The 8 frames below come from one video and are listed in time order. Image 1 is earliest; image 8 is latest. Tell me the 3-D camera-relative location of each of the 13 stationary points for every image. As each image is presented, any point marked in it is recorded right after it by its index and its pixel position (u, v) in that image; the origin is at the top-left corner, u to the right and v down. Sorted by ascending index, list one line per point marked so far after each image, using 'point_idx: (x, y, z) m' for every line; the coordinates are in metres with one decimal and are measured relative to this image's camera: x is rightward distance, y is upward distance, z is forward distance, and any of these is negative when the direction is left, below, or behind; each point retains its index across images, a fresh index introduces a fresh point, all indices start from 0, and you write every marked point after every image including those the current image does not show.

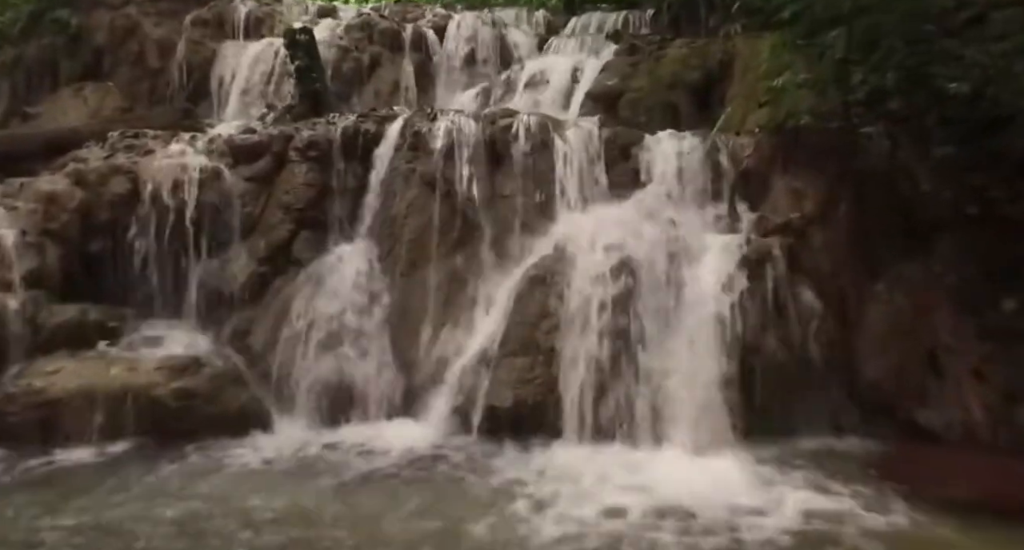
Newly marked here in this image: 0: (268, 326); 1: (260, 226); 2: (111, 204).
0: (-2.2, -0.5, +7.4) m
1: (-2.5, +0.5, +8.0) m
2: (-3.8, +0.7, +7.6) m
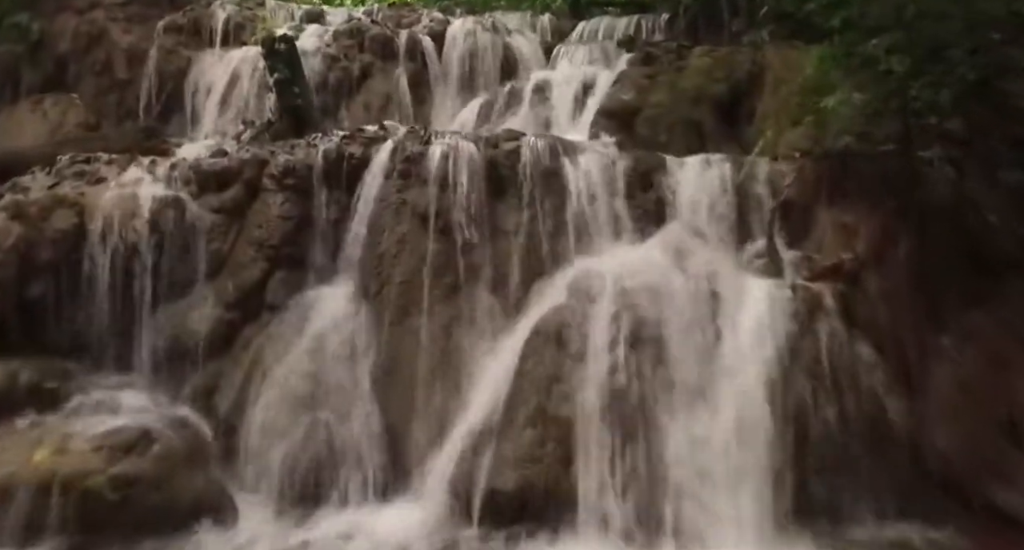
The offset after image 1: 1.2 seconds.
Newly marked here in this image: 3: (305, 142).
0: (-2.2, -0.9, +6.4) m
1: (-2.4, +0.1, +6.9) m
2: (-3.8, +0.3, +6.6) m
3: (-2.0, +1.3, +7.6) m
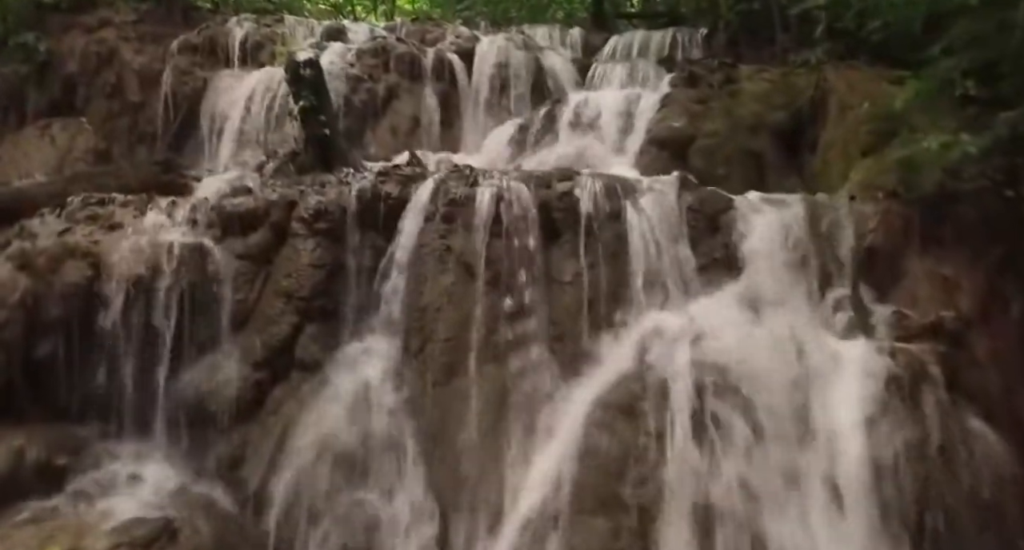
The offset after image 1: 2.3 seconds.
0: (-1.8, -1.3, +5.7) m
1: (-2.0, -0.3, +6.3) m
2: (-3.4, -0.2, +5.9) m
3: (-1.6, +0.8, +7.0) m
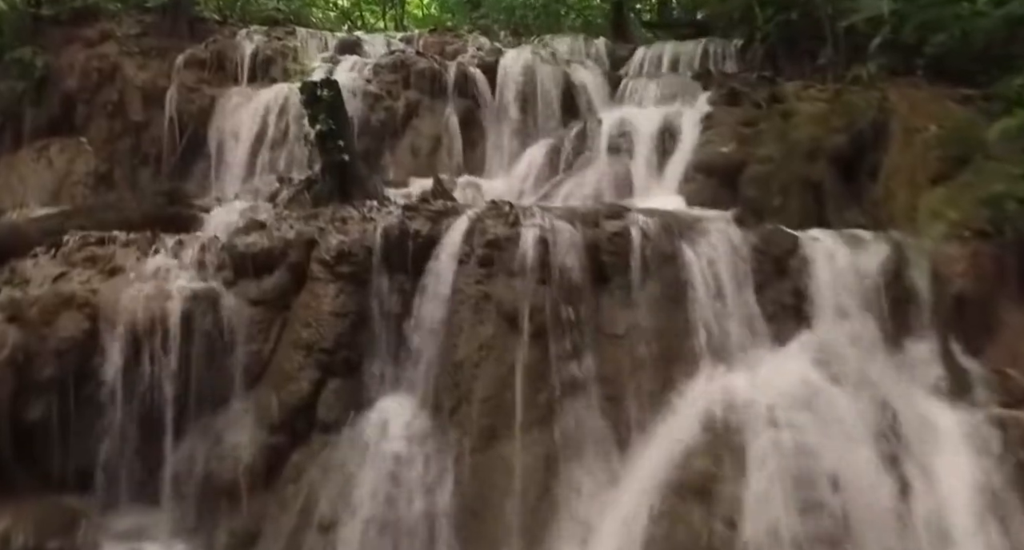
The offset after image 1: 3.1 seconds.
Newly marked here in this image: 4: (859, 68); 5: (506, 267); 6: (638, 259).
0: (-1.4, -1.6, +5.1) m
1: (-1.7, -0.7, +5.7) m
2: (-3.0, -0.5, +5.3) m
3: (-1.2, +0.5, +6.4) m
4: (+3.9, +2.3, +8.9) m
5: (0.0, +0.1, +5.6) m
6: (+0.9, +0.1, +5.7) m
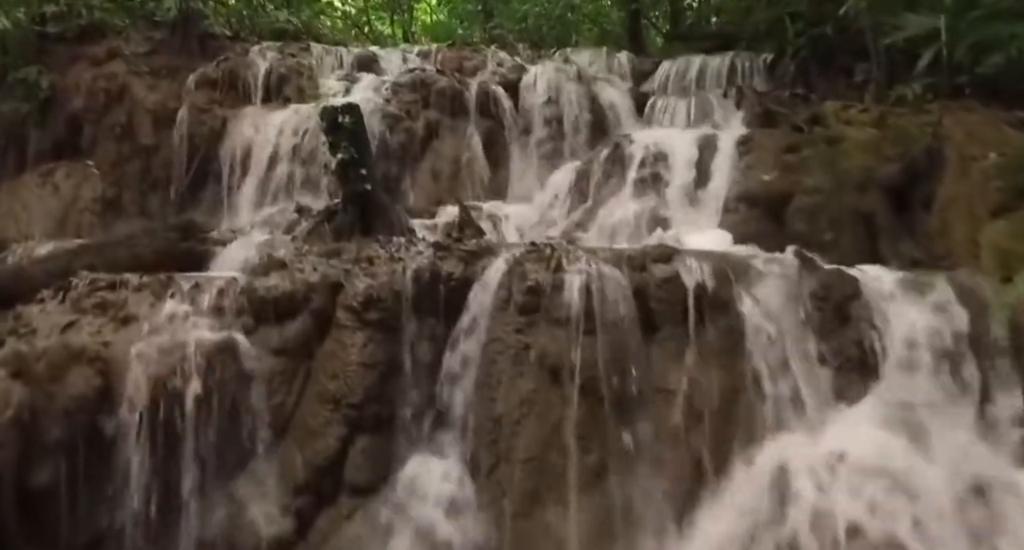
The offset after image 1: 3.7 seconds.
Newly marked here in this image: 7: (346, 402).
0: (-1.2, -2.0, +4.7) m
1: (-1.4, -1.0, +5.3) m
2: (-2.8, -0.8, +4.9) m
3: (-1.0, +0.2, +6.0) m
4: (+4.2, +2.0, +8.5) m
5: (+0.2, -0.3, +5.2) m
6: (+1.2, -0.2, +5.3) m
7: (-1.1, -0.8, +5.2) m
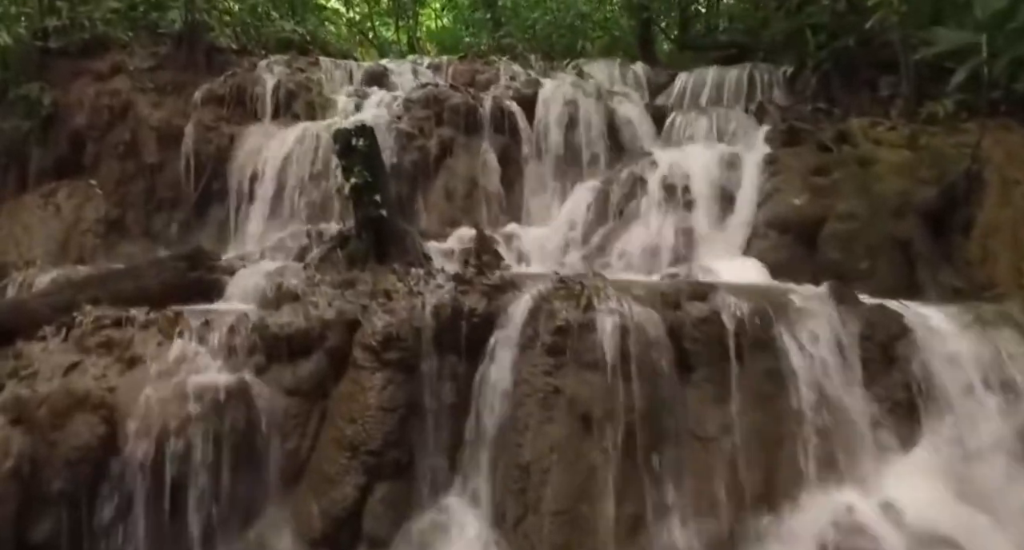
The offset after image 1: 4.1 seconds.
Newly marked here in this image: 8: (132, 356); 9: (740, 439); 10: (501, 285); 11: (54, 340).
0: (-1.0, -2.2, +4.4) m
1: (-1.2, -1.2, +5.0) m
2: (-2.6, -1.1, +4.6) m
3: (-0.8, -0.1, +5.7) m
4: (+4.3, +1.7, +8.2) m
5: (+0.4, -0.5, +4.9) m
6: (+1.3, -0.4, +5.0) m
7: (-0.9, -1.1, +4.9) m
8: (-2.4, -0.5, +5.1) m
9: (+1.4, -1.0, +4.8) m
10: (-0.1, -0.1, +5.5) m
11: (-3.0, -0.4, +5.3) m
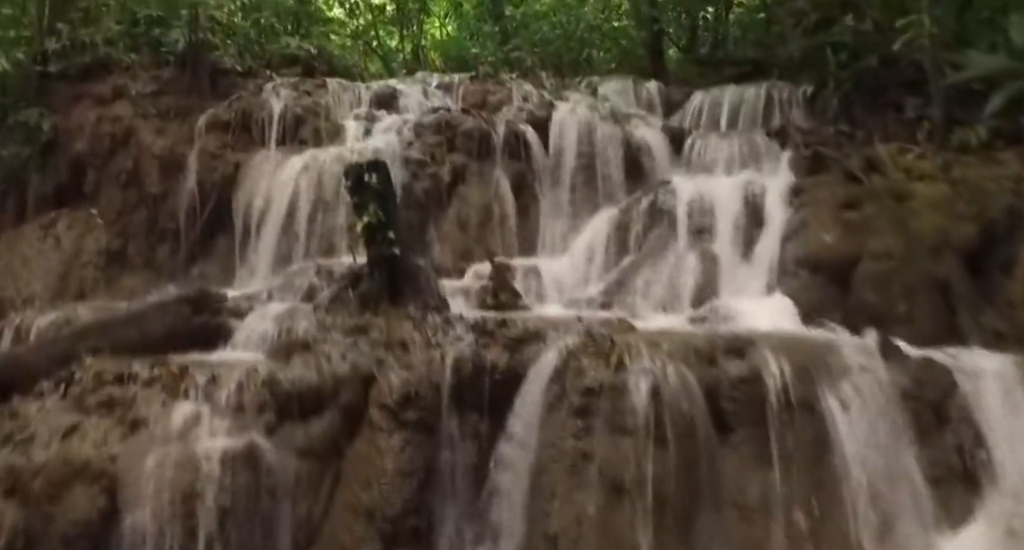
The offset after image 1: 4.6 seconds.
0: (-0.8, -2.5, +4.1) m
1: (-1.1, -1.6, +4.7) m
2: (-2.4, -1.4, +4.3) m
3: (-0.6, -0.4, +5.4) m
4: (+4.5, +1.4, +7.9) m
5: (+0.6, -0.8, +4.6) m
6: (+1.5, -0.8, +4.7) m
7: (-0.8, -1.4, +4.6) m
8: (-2.3, -0.8, +4.8) m
9: (+1.5, -1.3, +4.5) m
10: (+0.1, -0.4, +5.2) m
11: (-2.9, -0.8, +5.0) m
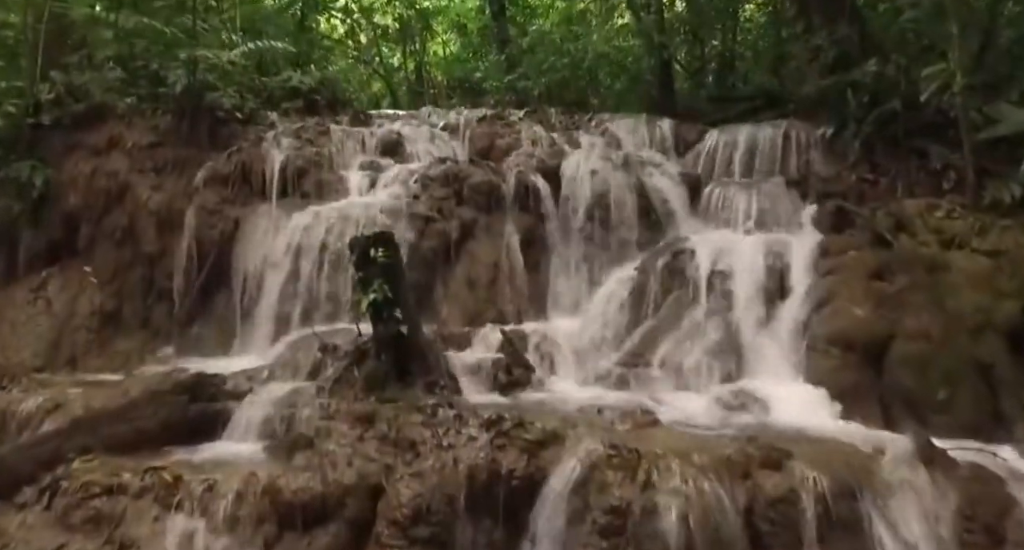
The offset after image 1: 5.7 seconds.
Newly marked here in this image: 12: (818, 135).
0: (-0.7, -3.1, +3.7) m
1: (-1.0, -2.2, +4.3) m
2: (-2.3, -2.0, +4.0) m
3: (-0.5, -1.0, +5.0) m
4: (+4.6, +0.8, +7.5) m
5: (+0.7, -1.4, +4.3) m
6: (+1.6, -1.4, +4.3) m
7: (-0.6, -2.0, +4.3) m
8: (-2.2, -1.4, +4.5) m
9: (+1.6, -1.9, +4.1) m
10: (+0.2, -1.0, +4.8) m
11: (-2.8, -1.4, +4.7) m
12: (+3.9, +1.7, +10.1) m
